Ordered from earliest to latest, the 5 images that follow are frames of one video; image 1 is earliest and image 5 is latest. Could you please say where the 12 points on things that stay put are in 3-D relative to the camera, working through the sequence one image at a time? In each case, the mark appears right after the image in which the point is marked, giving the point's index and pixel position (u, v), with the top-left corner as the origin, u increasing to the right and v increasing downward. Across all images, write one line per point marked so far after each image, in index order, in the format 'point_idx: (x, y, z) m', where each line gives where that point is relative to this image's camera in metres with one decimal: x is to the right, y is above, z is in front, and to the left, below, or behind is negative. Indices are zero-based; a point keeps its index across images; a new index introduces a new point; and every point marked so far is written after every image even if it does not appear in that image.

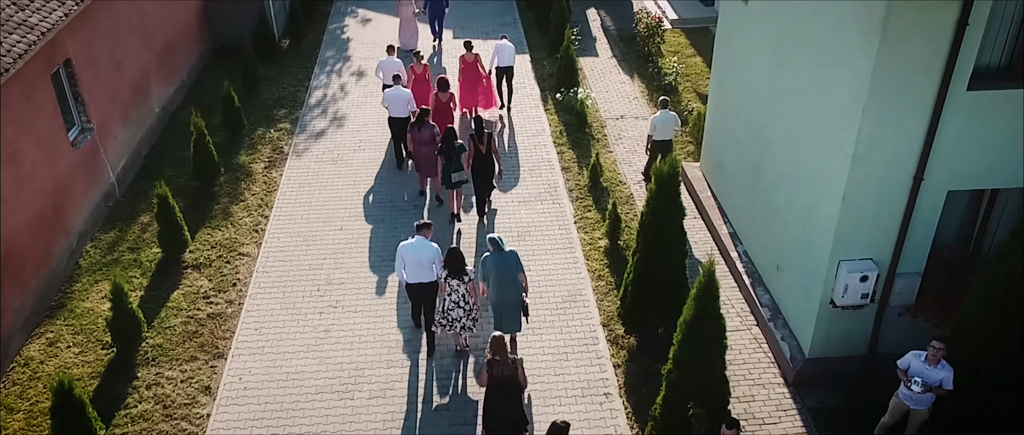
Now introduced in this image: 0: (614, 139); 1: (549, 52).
0: (+1.5, +1.1, +12.4) m
1: (+0.6, +2.9, +15.0) m
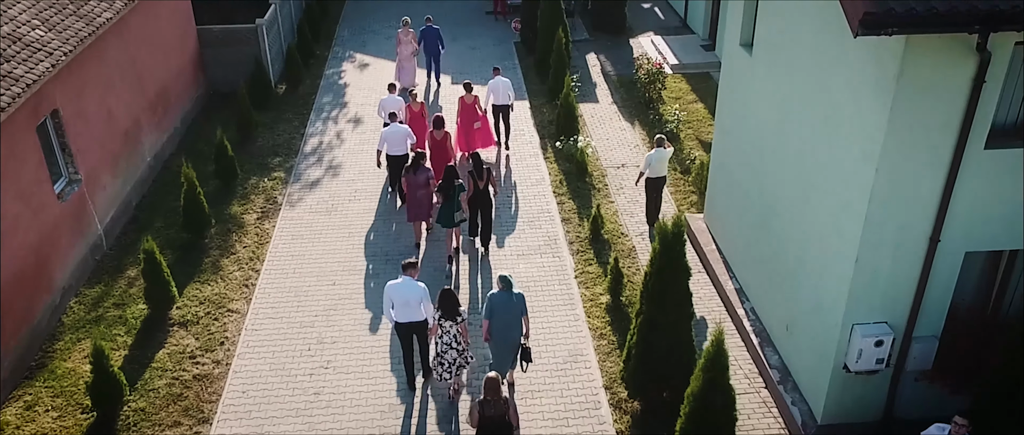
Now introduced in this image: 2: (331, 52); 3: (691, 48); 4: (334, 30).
0: (+1.5, +0.4, +12.1) m
1: (+0.6, +2.1, +14.8) m
2: (-3.7, +3.4, +17.4) m
3: (+3.6, +3.4, +17.0) m
4: (-3.9, +4.1, +18.7) m
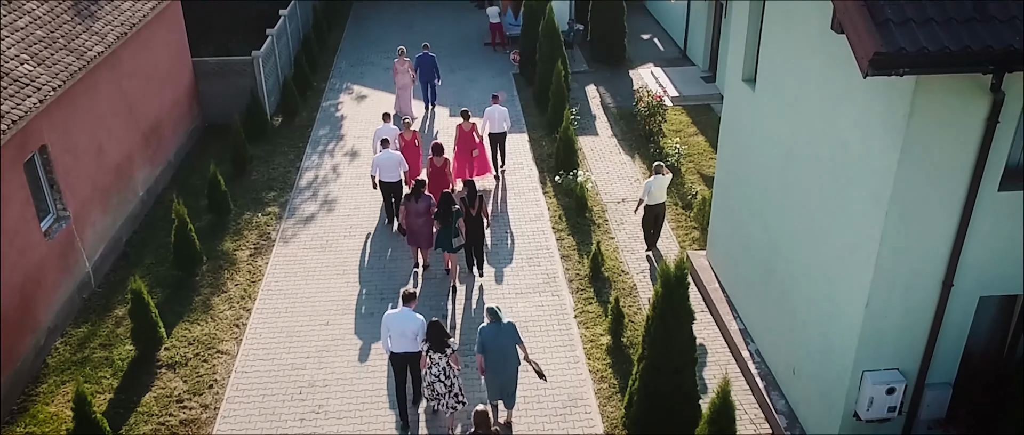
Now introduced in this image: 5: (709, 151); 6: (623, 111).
0: (+1.4, -0.1, +11.9) m
1: (+0.6, +1.5, +14.6) m
2: (-3.7, +2.7, +17.3) m
3: (+3.5, +2.7, +16.9) m
4: (-3.9, +3.4, +18.6) m
5: (+3.3, +1.1, +14.1) m
6: (+2.0, +2.0, +15.6) m
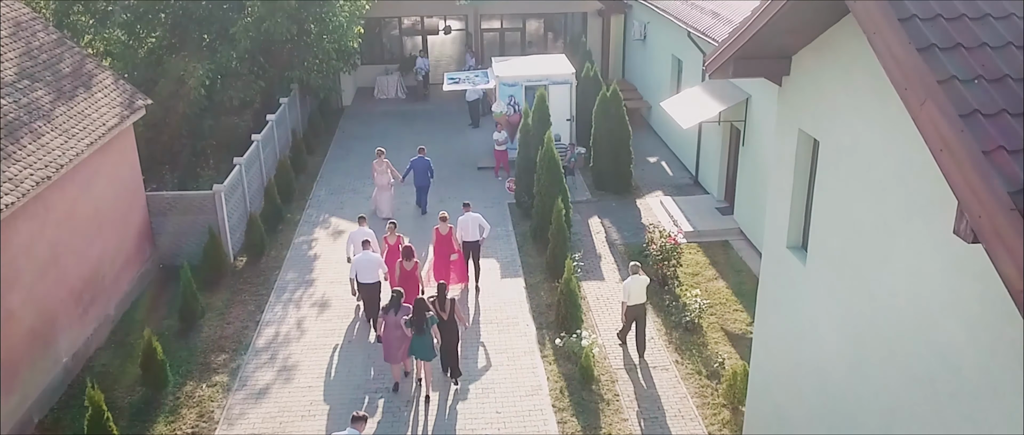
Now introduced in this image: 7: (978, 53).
0: (+1.4, -2.1, +9.9) m
1: (+0.5, -0.9, +12.8) m
2: (-3.8, +0.1, +15.6) m
3: (+3.4, +0.1, +15.2) m
4: (-4.0, +0.6, +17.0) m
5: (+3.2, -1.2, +12.2) m
6: (+2.0, -0.5, +13.9) m
7: (+2.4, +0.8, +4.4) m
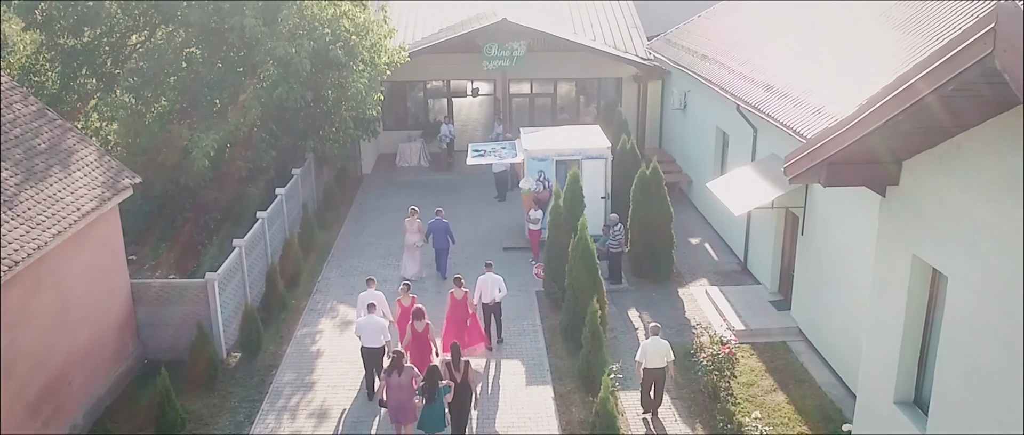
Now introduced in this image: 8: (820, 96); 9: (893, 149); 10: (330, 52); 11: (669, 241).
0: (+1.6, -3.3, +8.2) m
1: (+0.9, -2.2, +11.2) m
2: (-3.4, -1.4, +14.1) m
3: (+3.9, -1.4, +13.5) m
4: (-3.5, -0.9, +15.5) m
5: (+3.5, -2.5, +10.5) m
6: (+2.3, -1.9, +12.2) m
7: (+2.5, +0.1, +2.8) m
8: (+4.5, +1.8, +12.3) m
9: (+2.4, +0.5, +5.4) m
10: (-3.6, +3.3, +17.0) m
11: (+2.7, -0.4, +14.6) m
